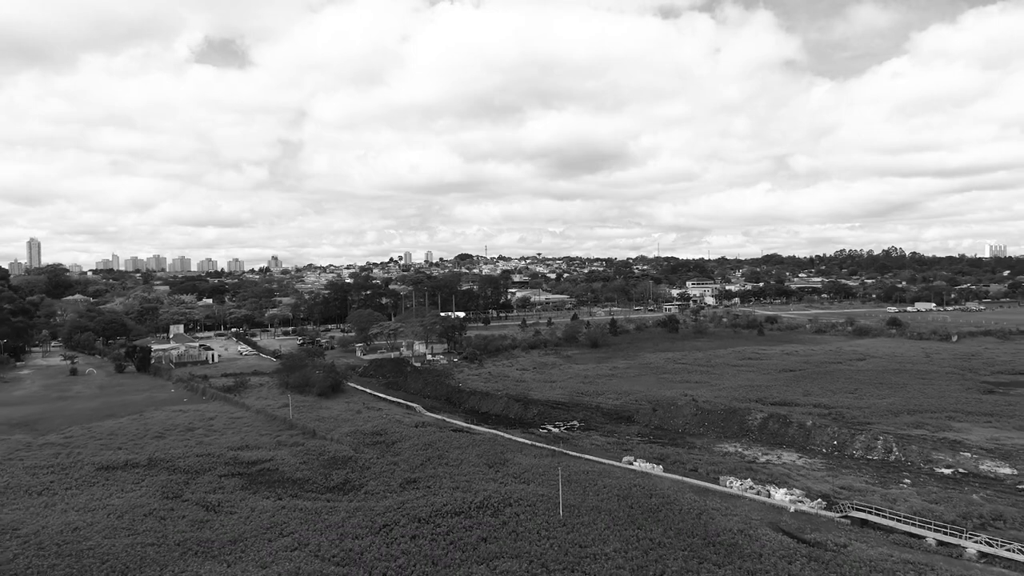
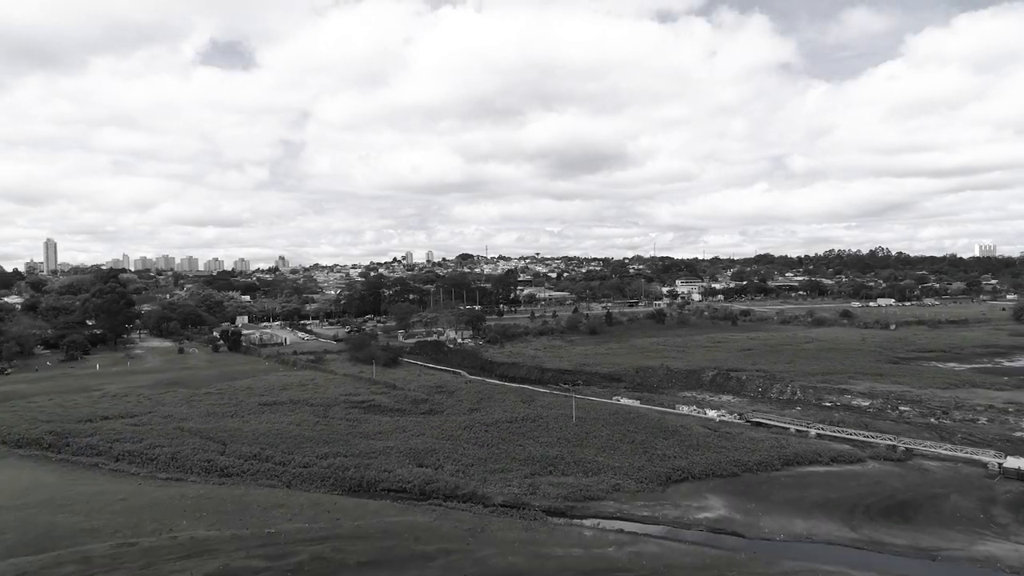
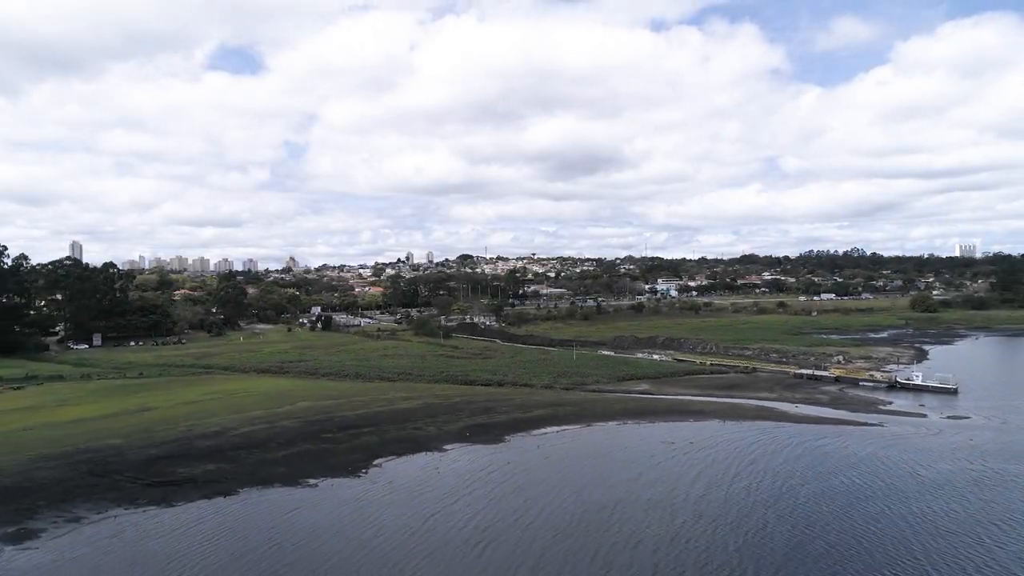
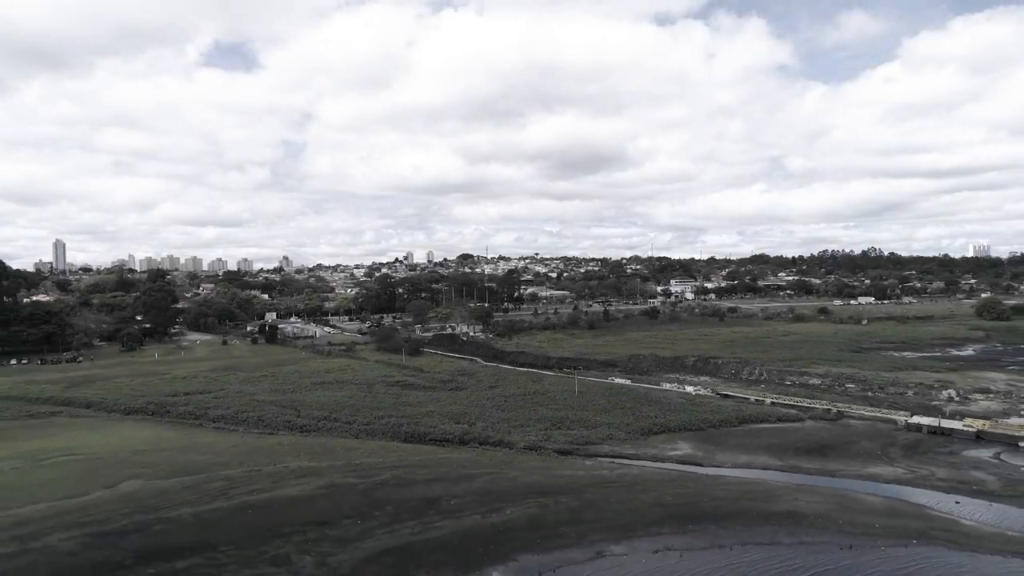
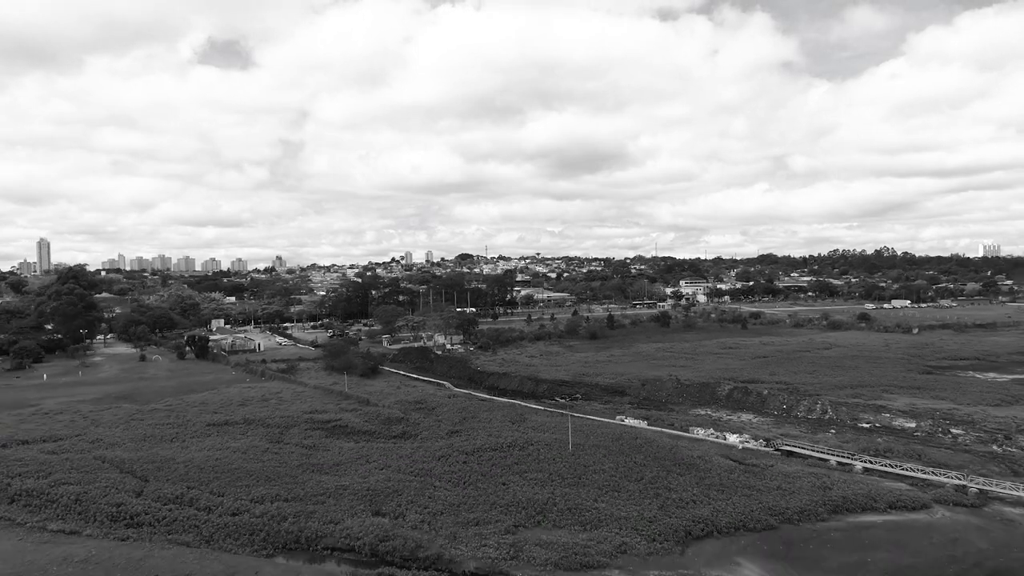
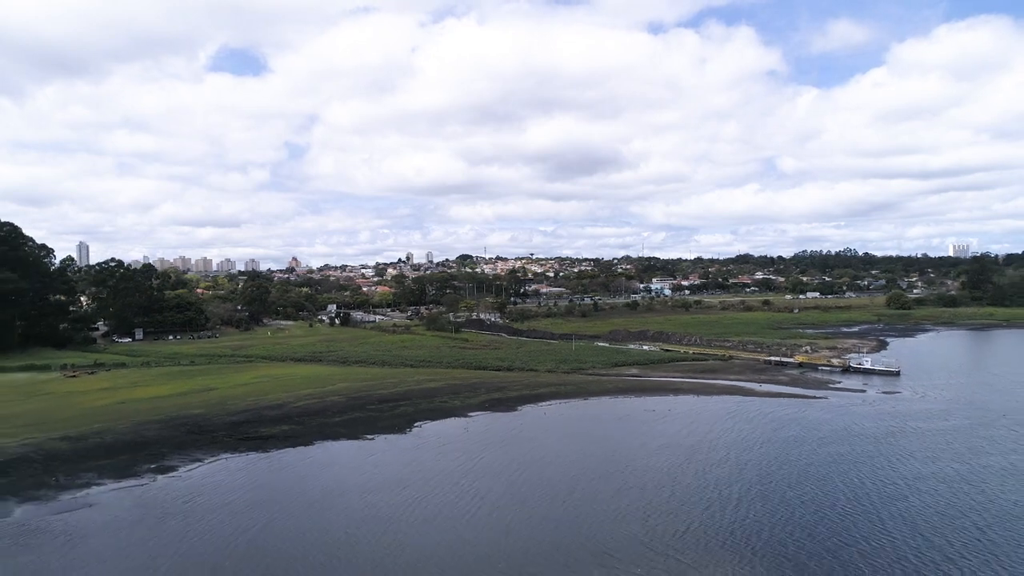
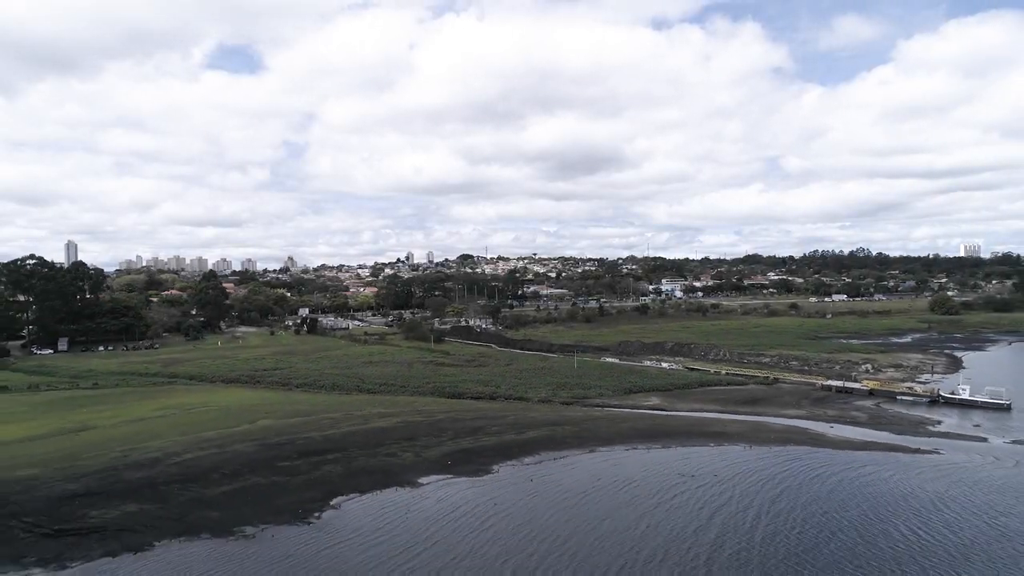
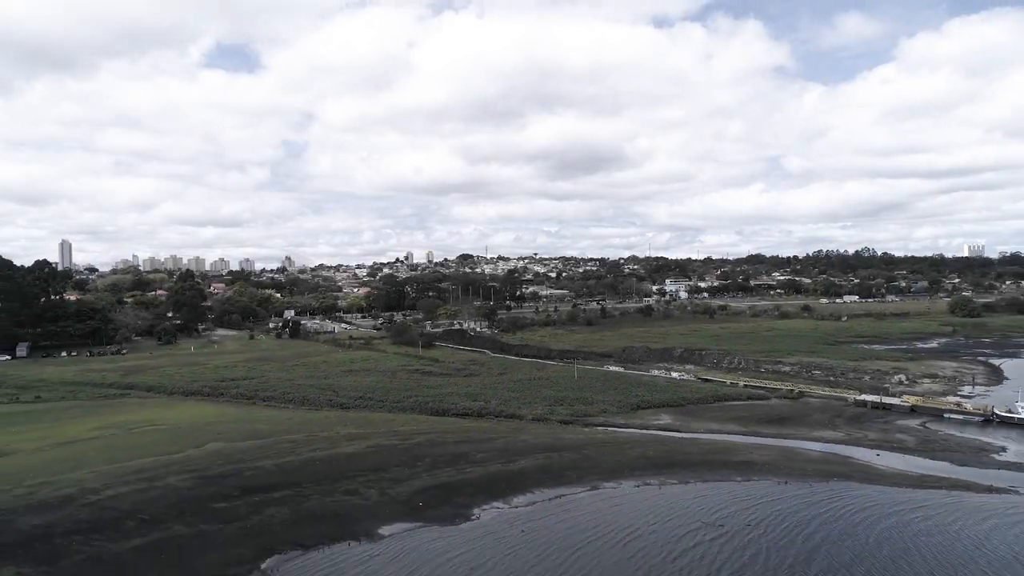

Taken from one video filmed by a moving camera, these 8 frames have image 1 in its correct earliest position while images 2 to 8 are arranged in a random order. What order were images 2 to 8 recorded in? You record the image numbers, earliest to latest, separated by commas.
5, 2, 4, 8, 7, 3, 6
